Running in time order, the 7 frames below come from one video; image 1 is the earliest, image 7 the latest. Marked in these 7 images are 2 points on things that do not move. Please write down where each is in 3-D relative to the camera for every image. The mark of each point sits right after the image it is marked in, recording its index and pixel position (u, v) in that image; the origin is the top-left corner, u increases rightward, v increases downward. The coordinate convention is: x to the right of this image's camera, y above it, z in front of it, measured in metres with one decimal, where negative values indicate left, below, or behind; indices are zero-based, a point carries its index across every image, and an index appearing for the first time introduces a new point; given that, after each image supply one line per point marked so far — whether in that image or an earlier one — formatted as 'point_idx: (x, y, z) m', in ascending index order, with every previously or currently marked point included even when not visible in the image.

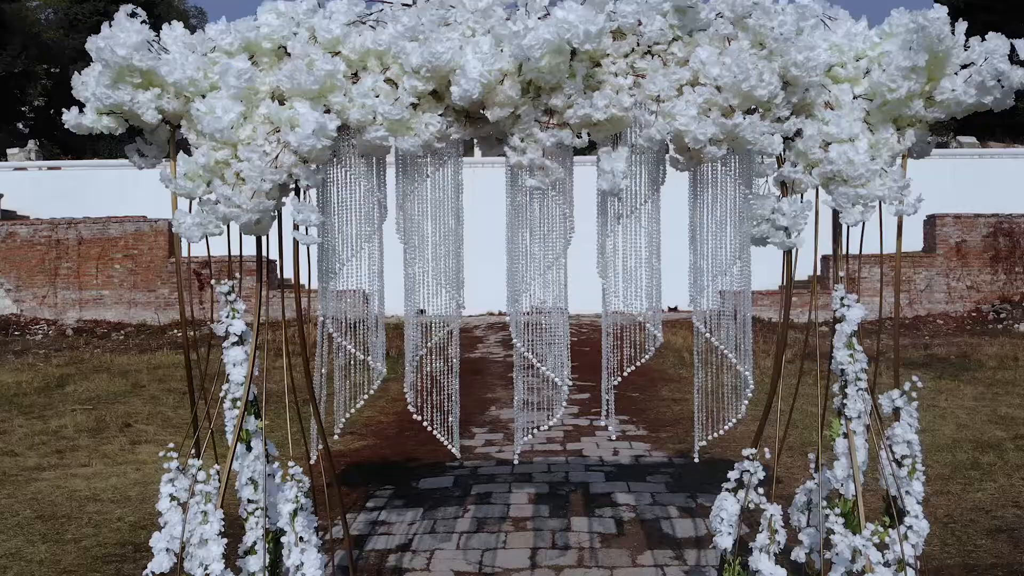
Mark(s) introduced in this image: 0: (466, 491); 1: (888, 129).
0: (-0.3, -1.1, +4.8) m
1: (+1.0, +0.4, +2.3) m
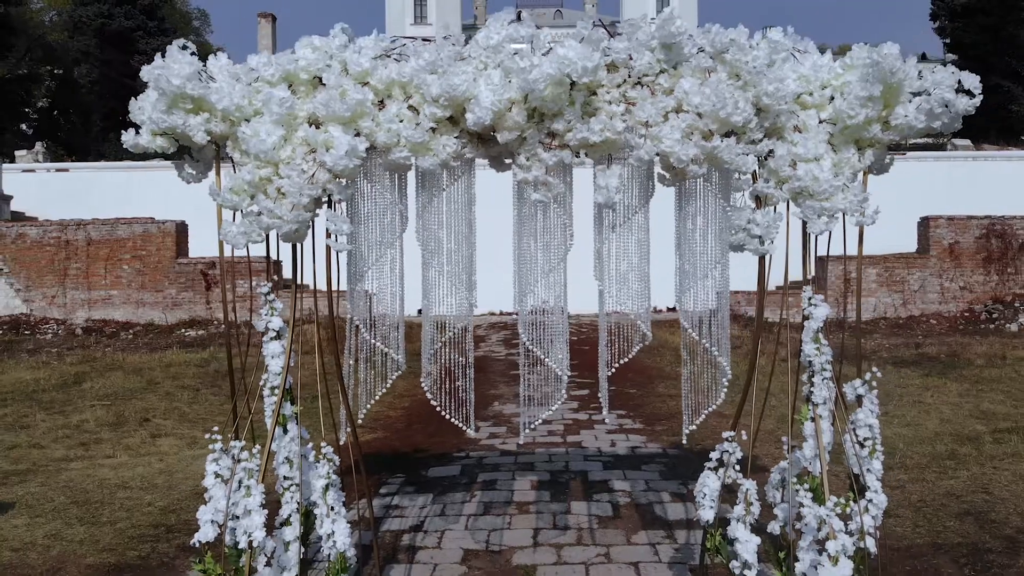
0: (-0.2, -1.1, +5.1) m
1: (+1.0, +0.4, +2.7) m
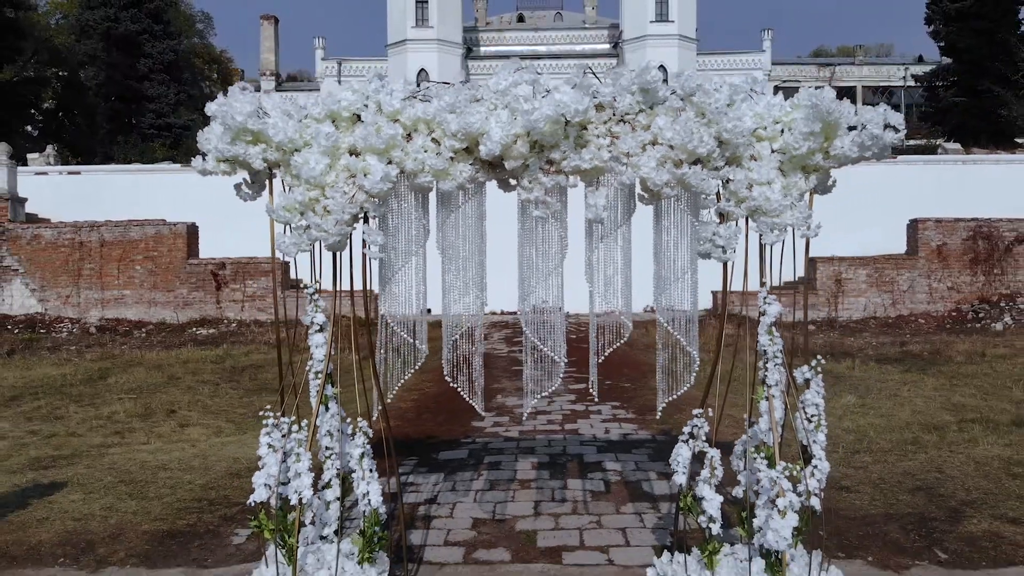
0: (-0.2, -1.1, +5.6) m
1: (+1.1, +0.4, +3.2) m
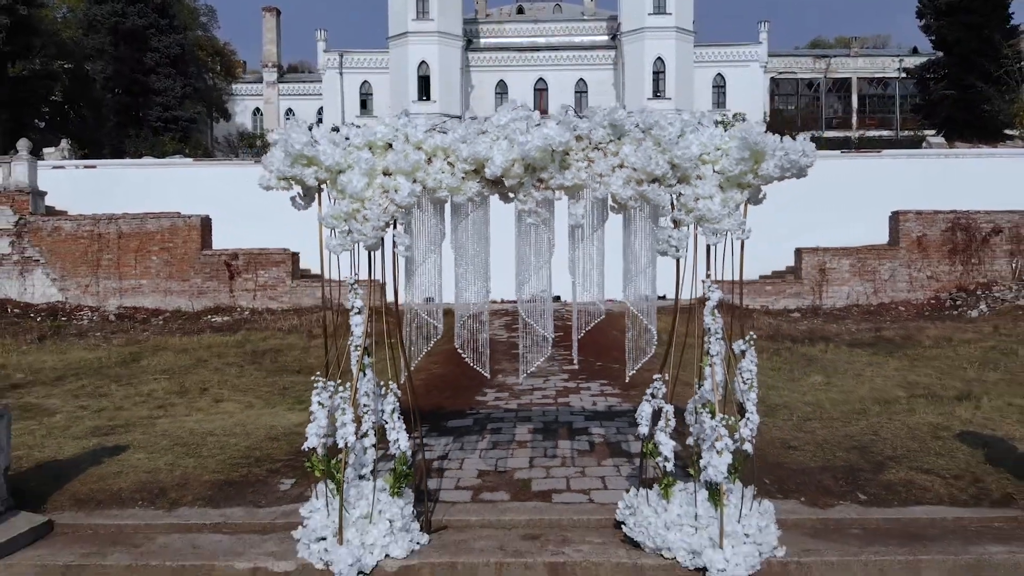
0: (-0.2, -1.0, +6.6) m
1: (+1.1, +0.5, +4.1) m
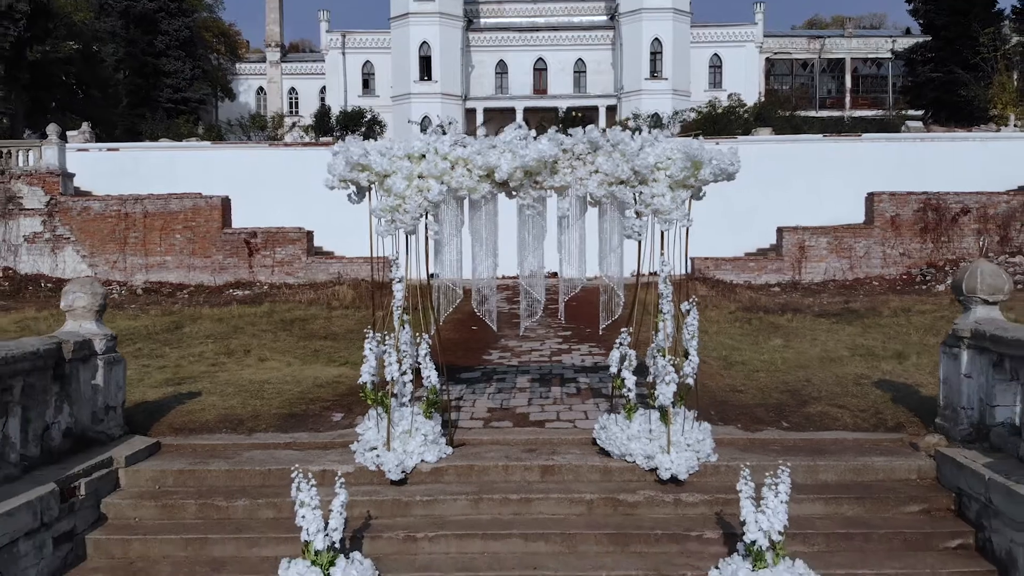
0: (-0.2, -0.8, +8.0) m
1: (+1.1, +0.6, +5.5) m
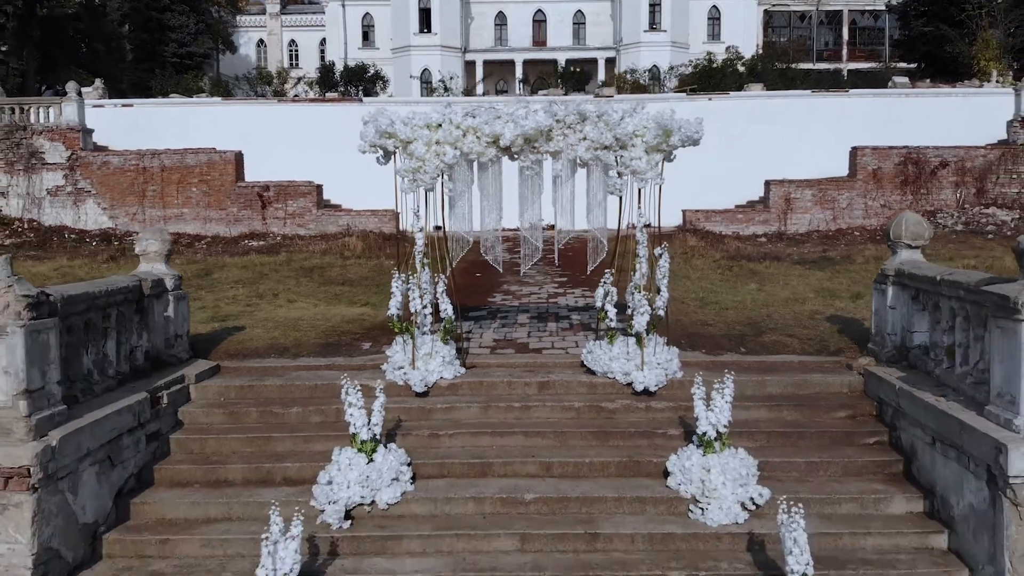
0: (-0.2, -0.3, +9.2) m
1: (+1.1, +1.0, +6.7) m
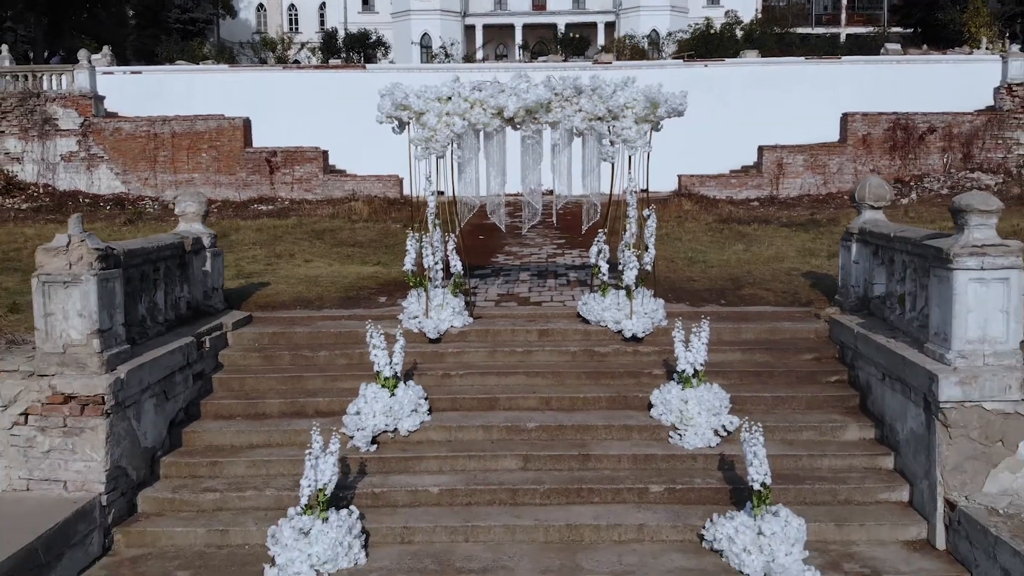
0: (-0.2, +0.2, +10.0) m
1: (+1.1, +1.4, +7.4) m
